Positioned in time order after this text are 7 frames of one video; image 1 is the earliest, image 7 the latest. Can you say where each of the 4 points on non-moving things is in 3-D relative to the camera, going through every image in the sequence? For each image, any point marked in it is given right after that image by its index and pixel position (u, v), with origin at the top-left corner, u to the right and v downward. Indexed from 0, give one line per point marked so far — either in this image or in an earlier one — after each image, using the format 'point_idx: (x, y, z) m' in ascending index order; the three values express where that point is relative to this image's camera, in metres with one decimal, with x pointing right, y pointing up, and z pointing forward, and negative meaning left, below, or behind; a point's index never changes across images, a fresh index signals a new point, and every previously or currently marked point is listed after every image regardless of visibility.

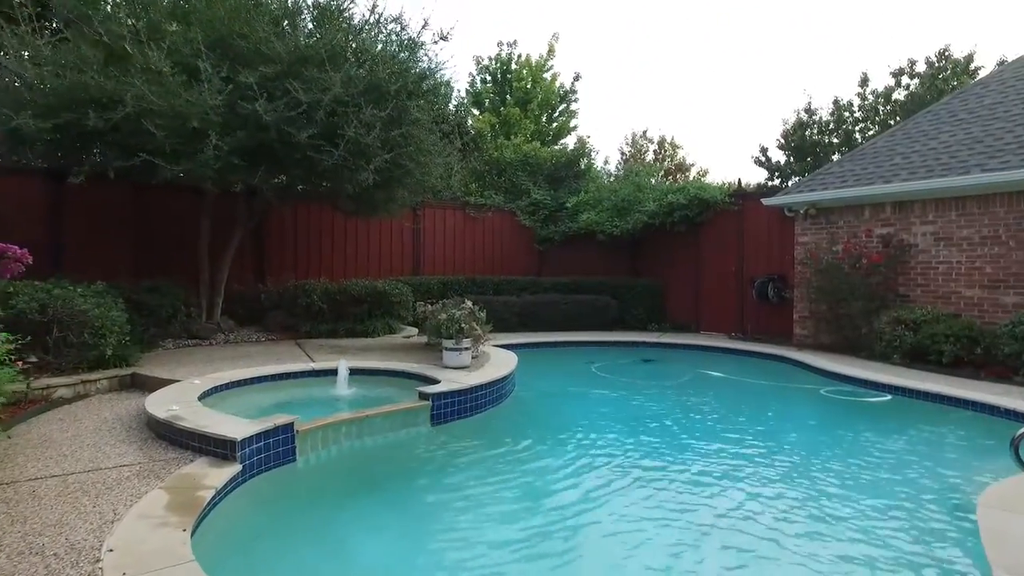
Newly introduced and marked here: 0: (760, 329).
0: (+4.5, -0.8, +11.7) m
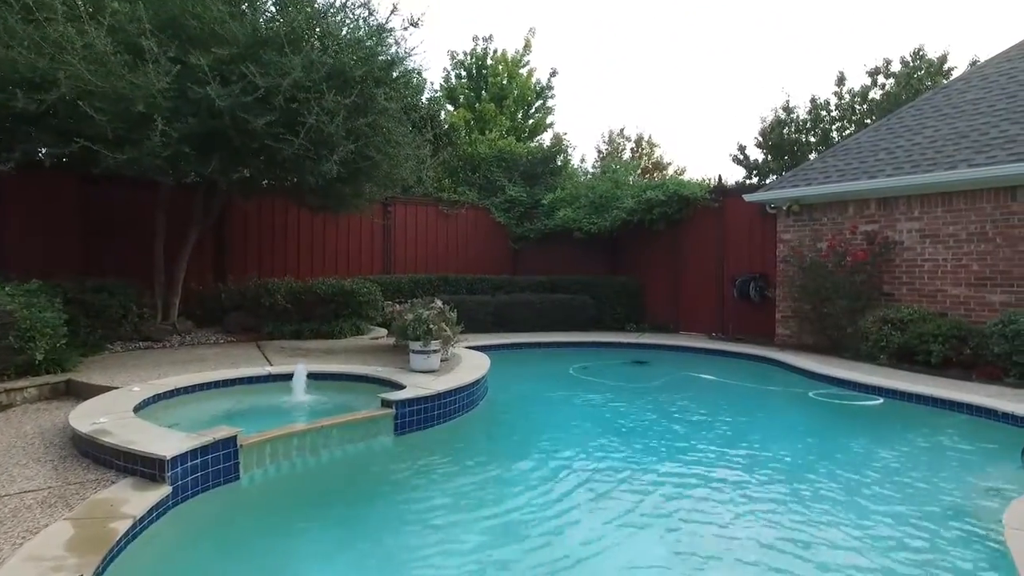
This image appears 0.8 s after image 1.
0: (+4.1, -0.7, +11.5) m
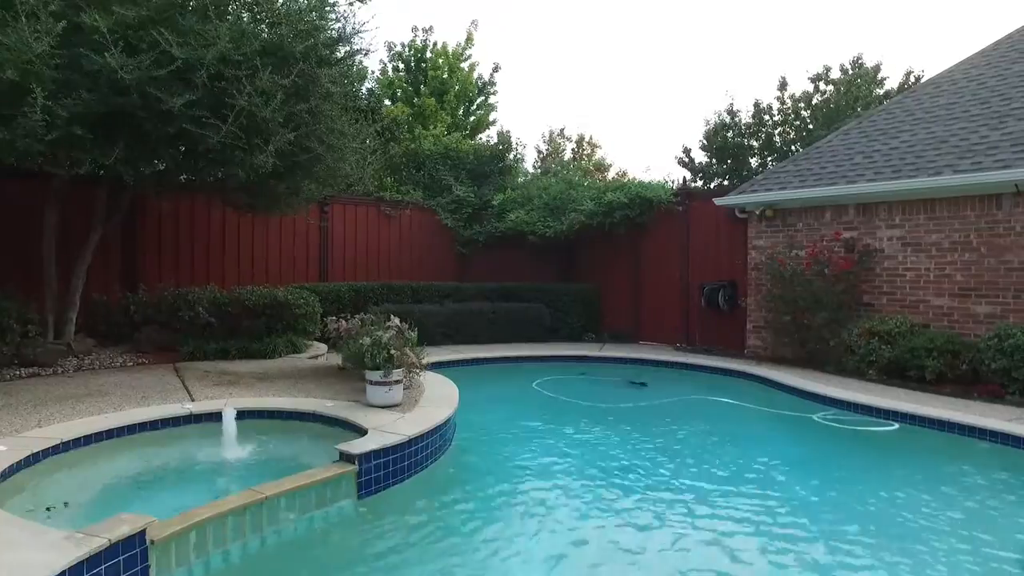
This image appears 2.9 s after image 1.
0: (+3.3, -0.9, +10.9) m
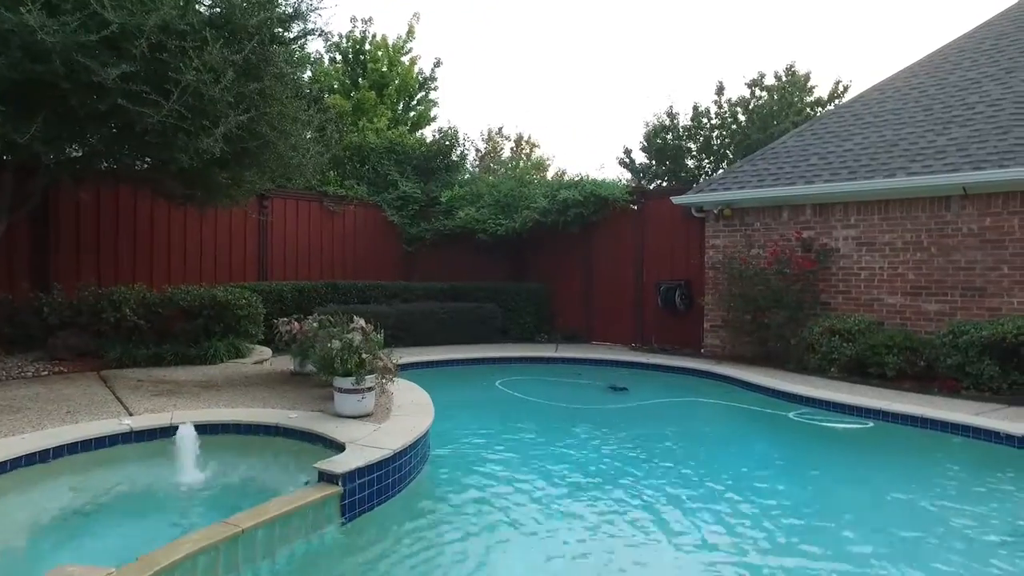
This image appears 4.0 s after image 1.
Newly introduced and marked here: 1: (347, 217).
0: (+2.5, -0.9, +10.9) m
1: (-3.0, +1.3, +11.8) m
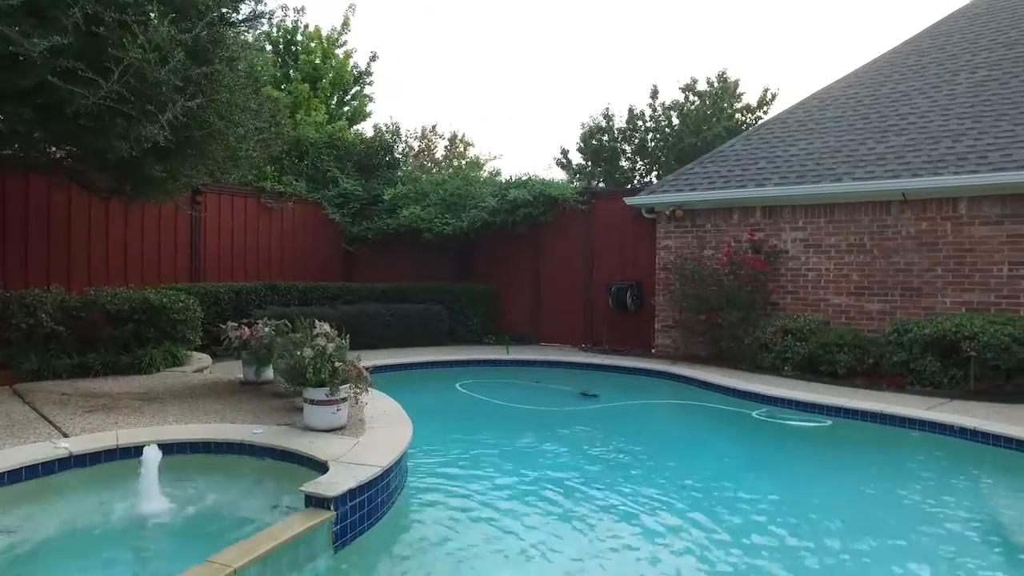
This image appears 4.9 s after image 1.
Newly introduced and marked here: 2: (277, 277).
0: (+1.7, -0.9, +10.9) m
1: (-3.9, +1.3, +11.2) m
2: (-4.0, +0.2, +11.1) m
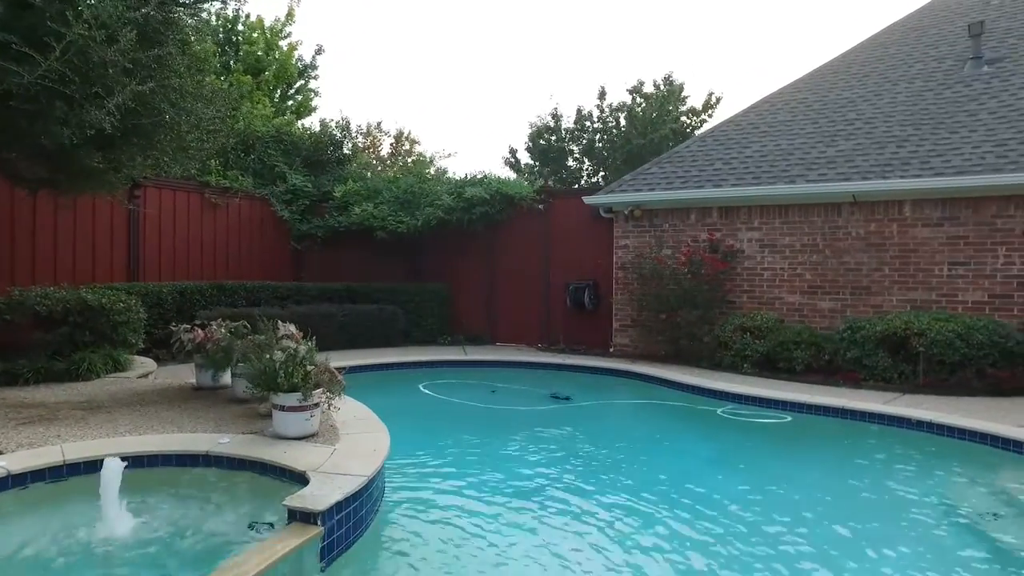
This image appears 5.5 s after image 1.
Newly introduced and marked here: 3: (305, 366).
0: (+1.0, -0.9, +10.9) m
1: (-4.7, +1.3, +10.7) m
2: (-4.8, +0.2, +10.6) m
3: (-1.4, -0.5, +4.2) m
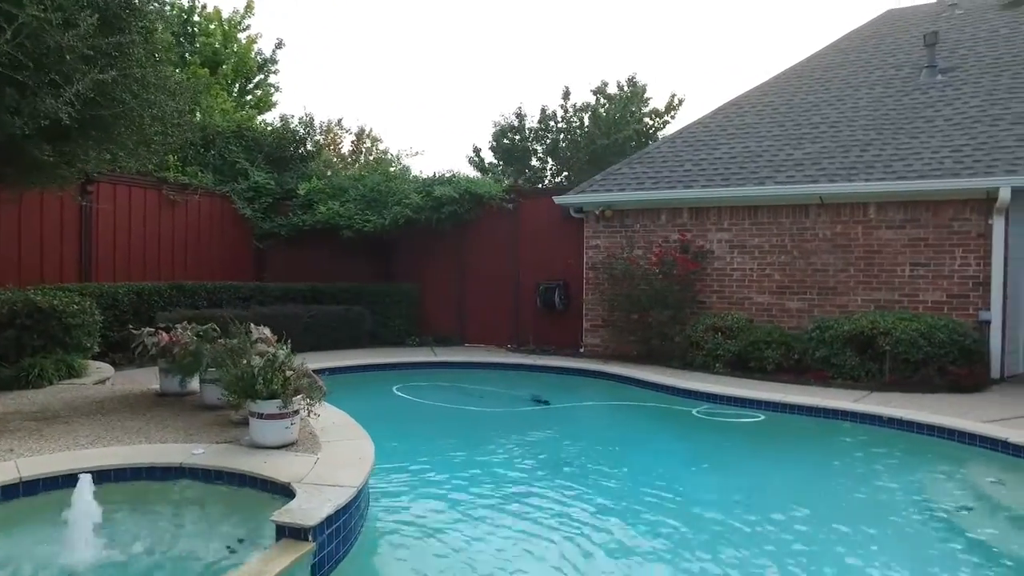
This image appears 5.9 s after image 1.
0: (+0.5, -0.9, +10.8) m
1: (-5.1, +1.3, +10.3) m
2: (-5.2, +0.2, +10.2) m
3: (-1.4, -0.5, +4.0) m
